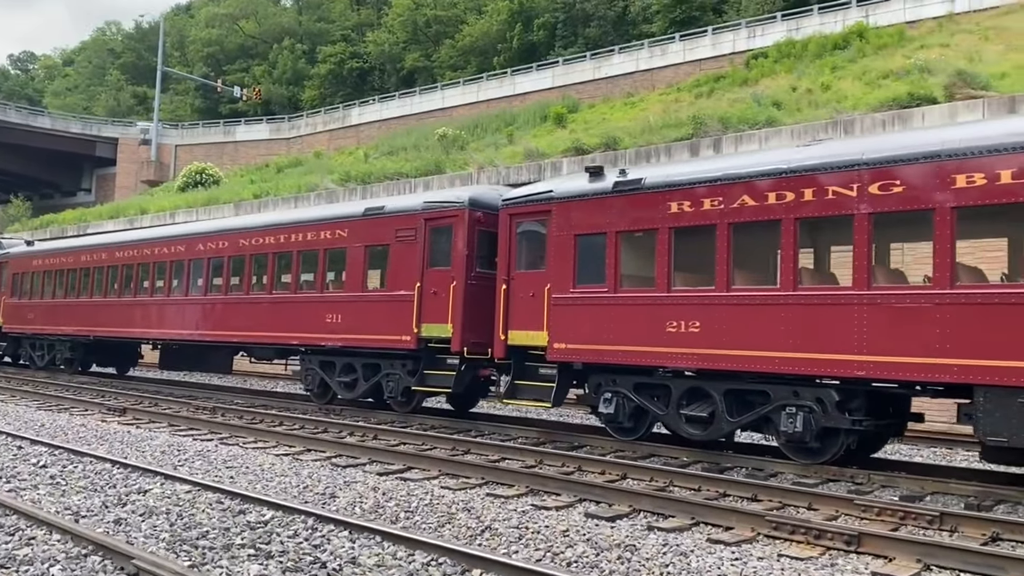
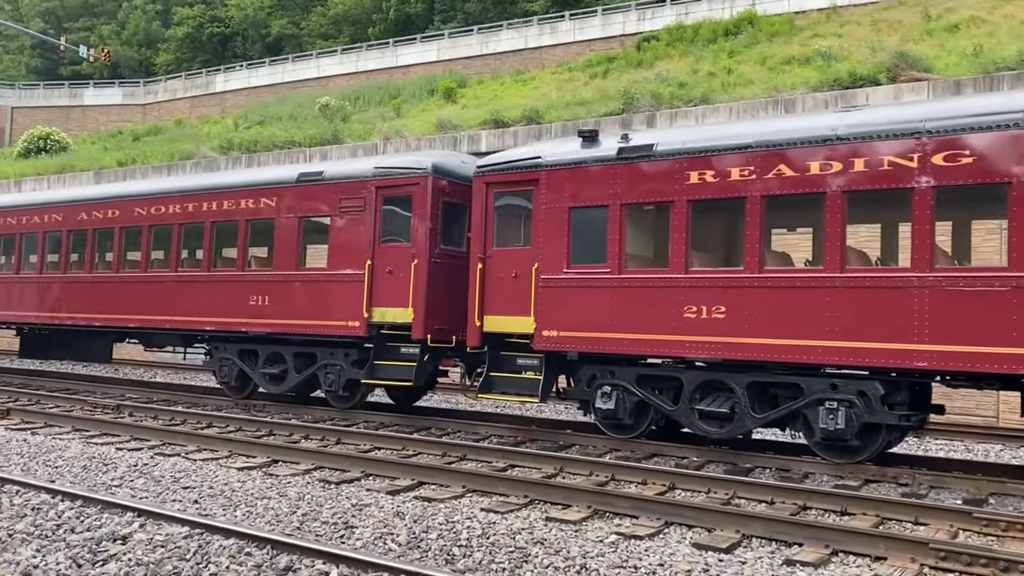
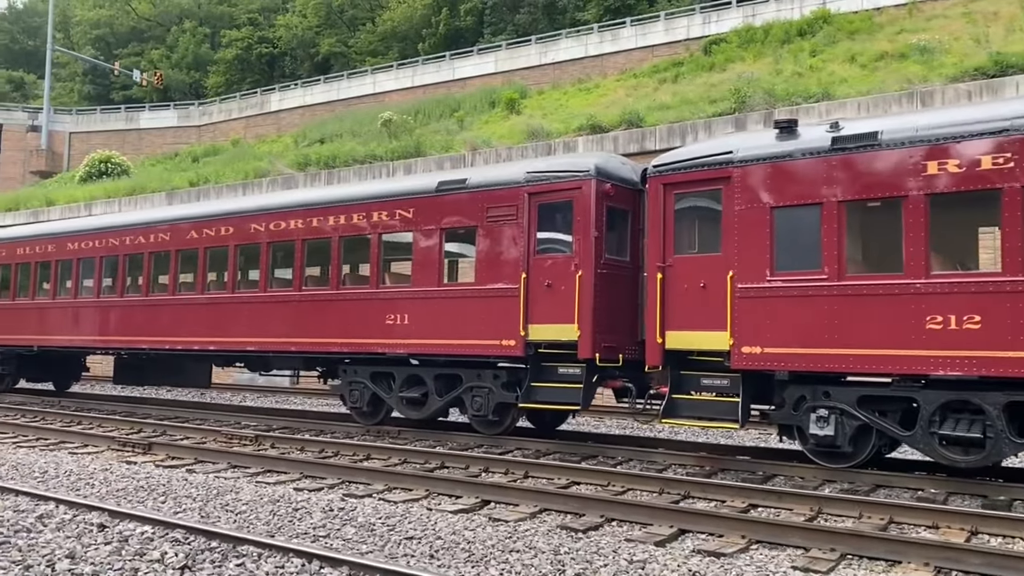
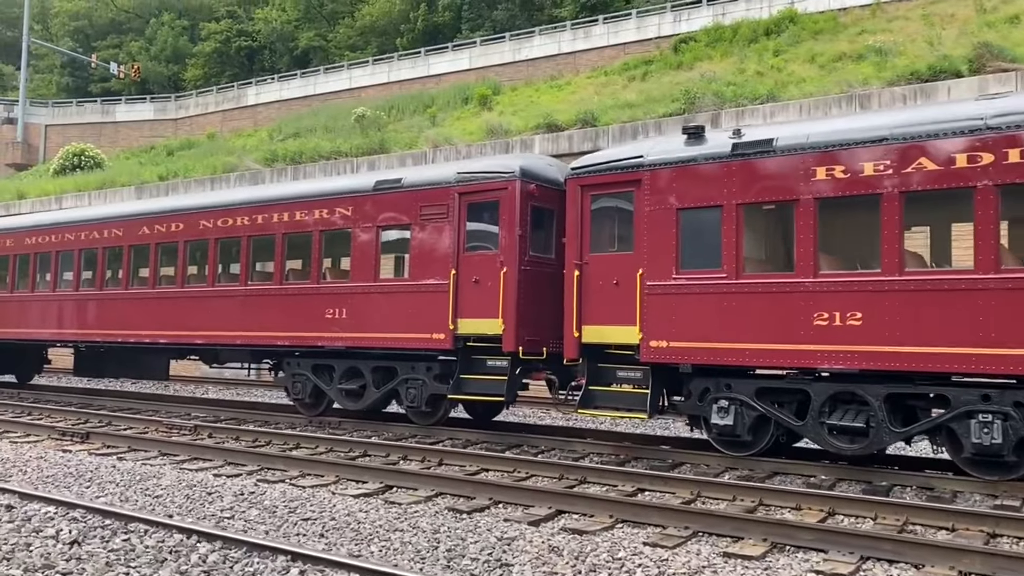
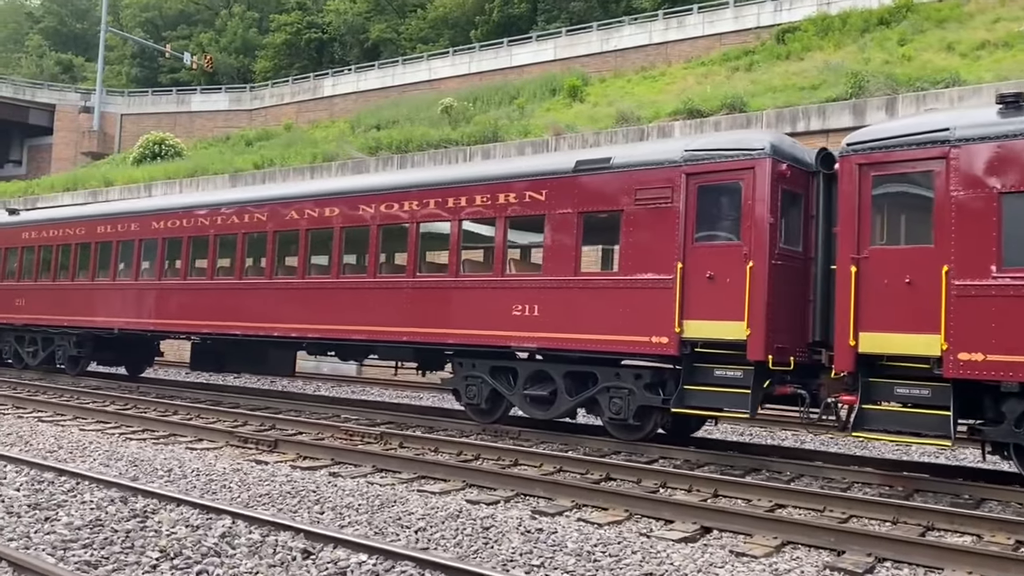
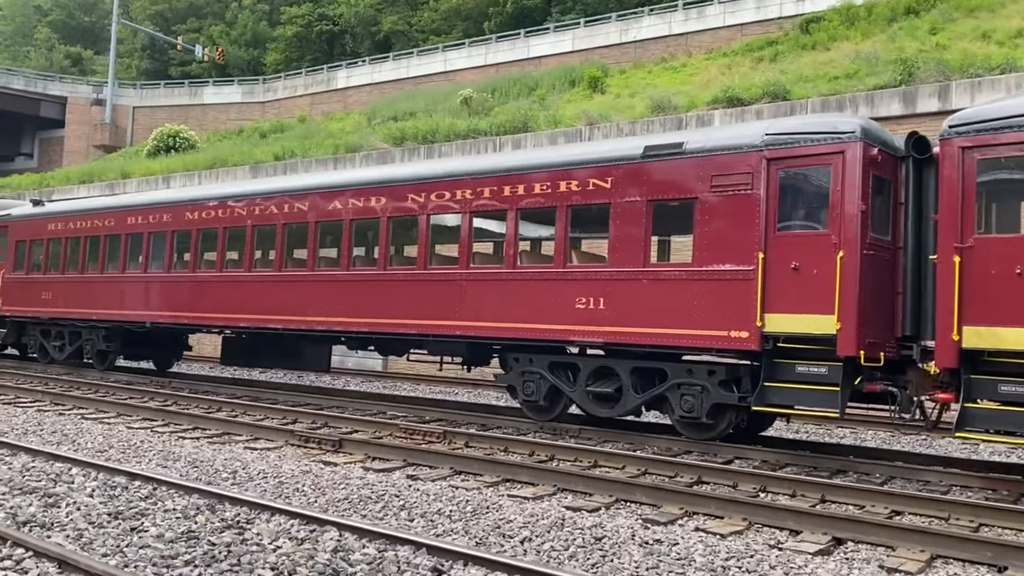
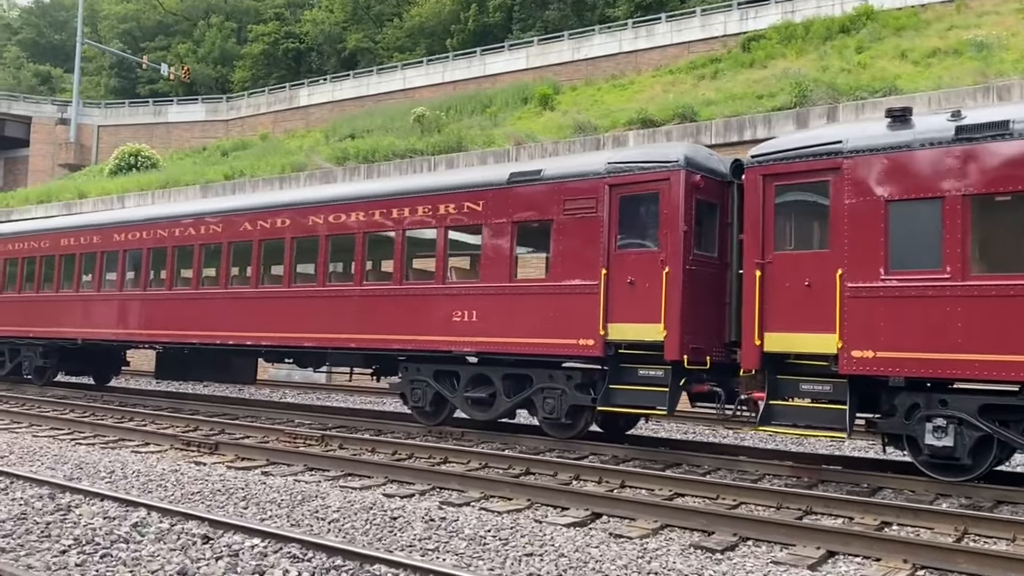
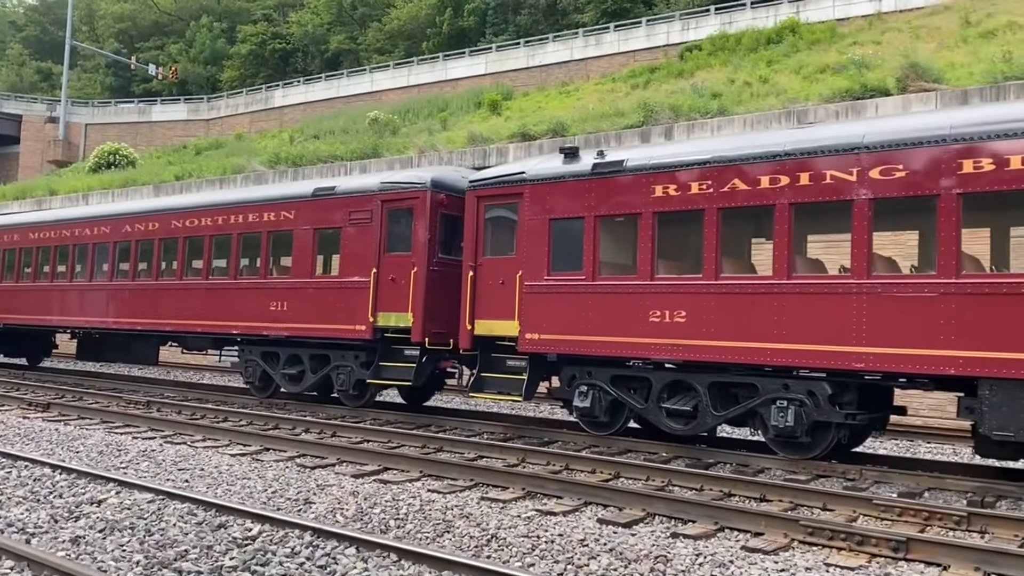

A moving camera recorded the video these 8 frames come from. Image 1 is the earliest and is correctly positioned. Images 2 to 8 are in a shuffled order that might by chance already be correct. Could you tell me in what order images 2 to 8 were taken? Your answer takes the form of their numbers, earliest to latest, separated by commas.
8, 2, 4, 3, 7, 5, 6
